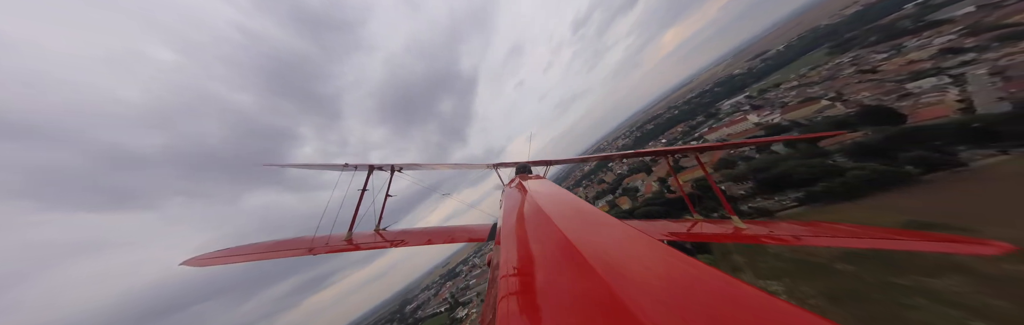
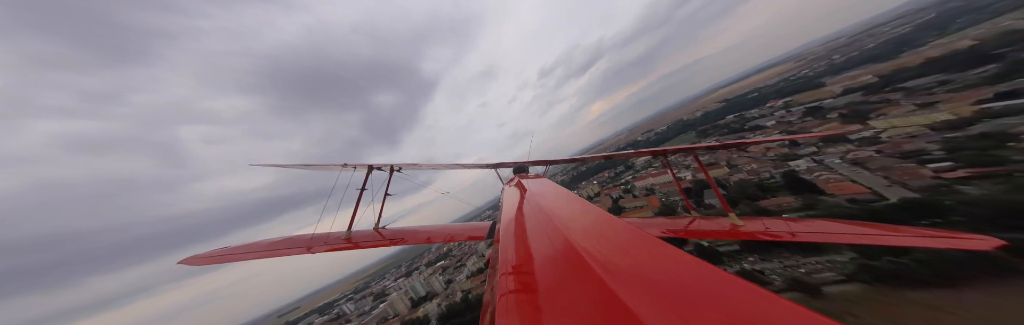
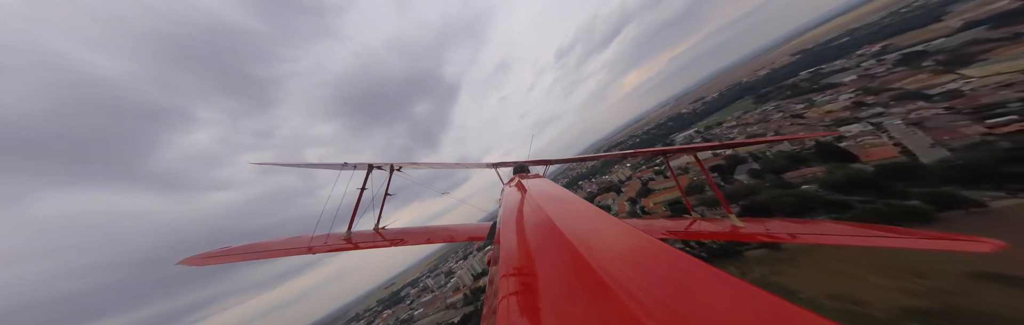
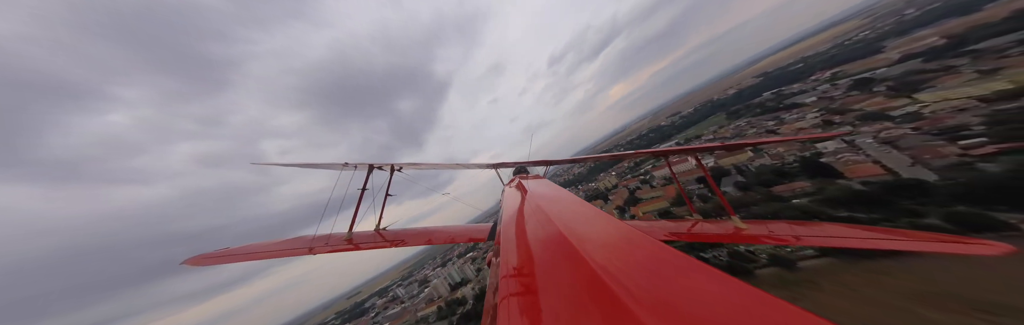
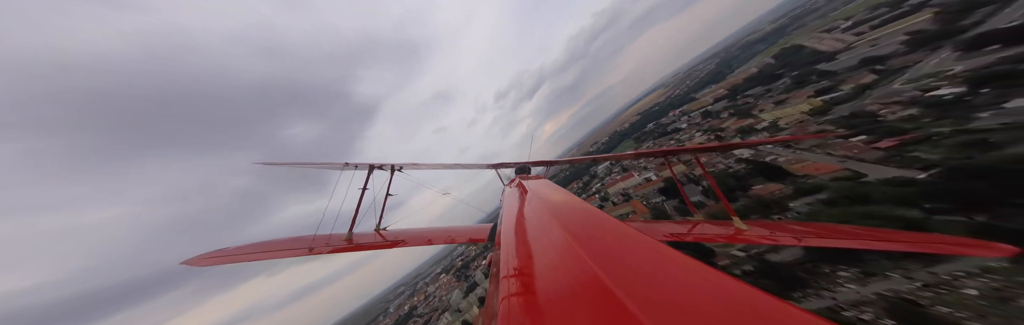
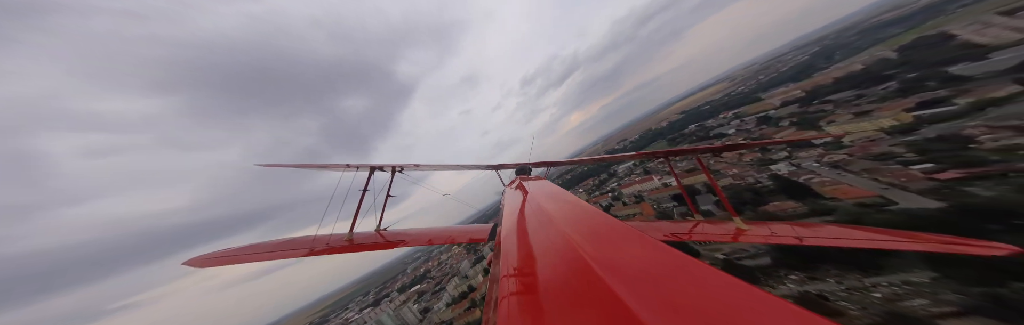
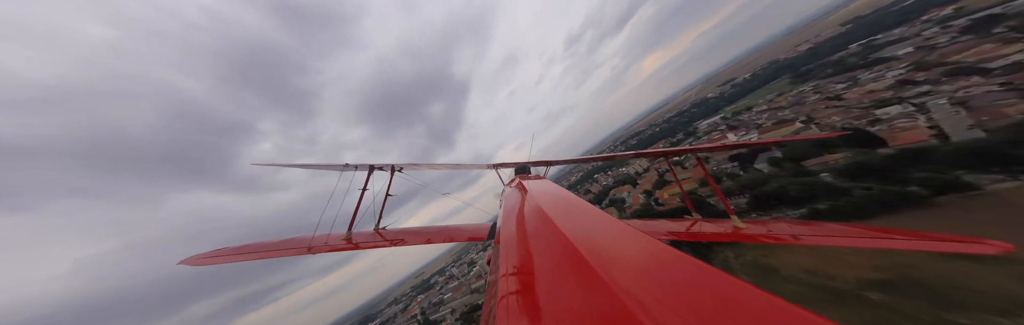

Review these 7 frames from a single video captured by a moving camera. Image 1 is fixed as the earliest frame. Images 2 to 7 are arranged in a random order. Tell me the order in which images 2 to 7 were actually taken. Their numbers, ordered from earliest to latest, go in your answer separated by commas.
7, 3, 4, 2, 6, 5
